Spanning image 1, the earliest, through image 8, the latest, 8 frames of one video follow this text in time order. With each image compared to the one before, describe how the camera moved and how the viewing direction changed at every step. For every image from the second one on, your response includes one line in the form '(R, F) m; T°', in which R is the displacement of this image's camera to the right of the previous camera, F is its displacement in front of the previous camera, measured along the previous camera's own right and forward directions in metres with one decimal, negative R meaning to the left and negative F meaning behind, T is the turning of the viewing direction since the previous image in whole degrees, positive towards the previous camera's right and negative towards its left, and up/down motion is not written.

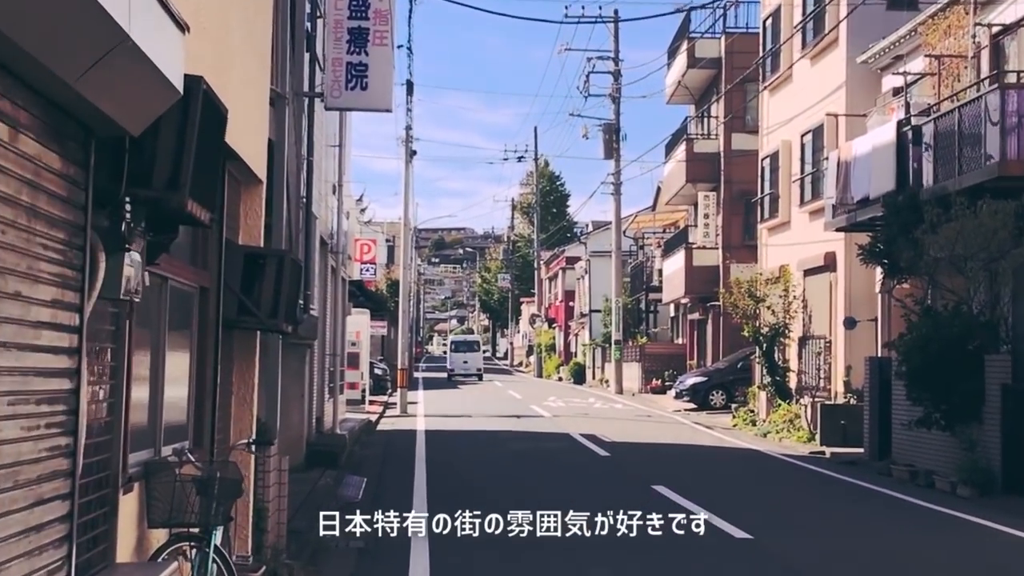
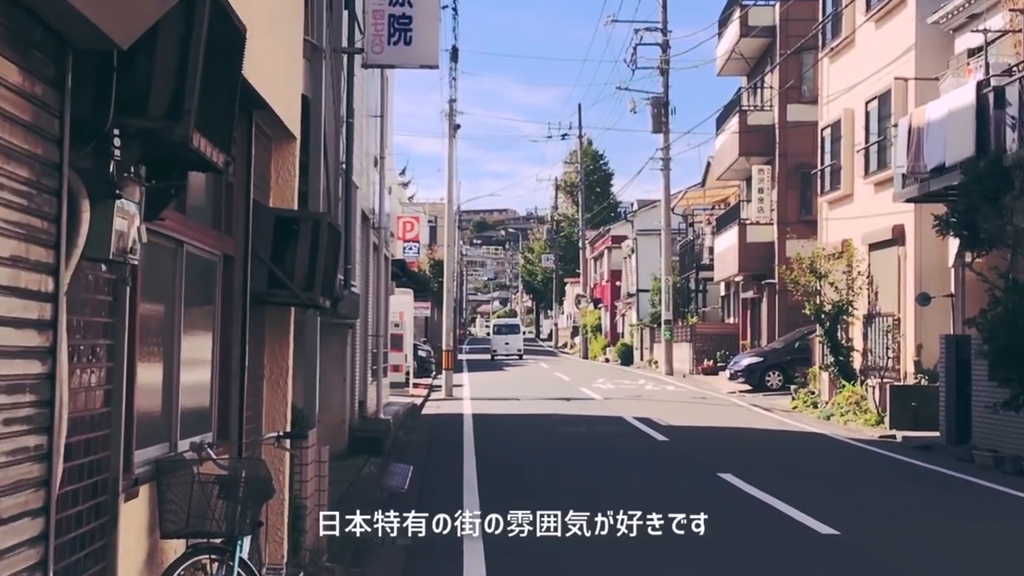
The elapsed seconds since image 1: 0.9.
(-0.1, +1.0) m; -2°
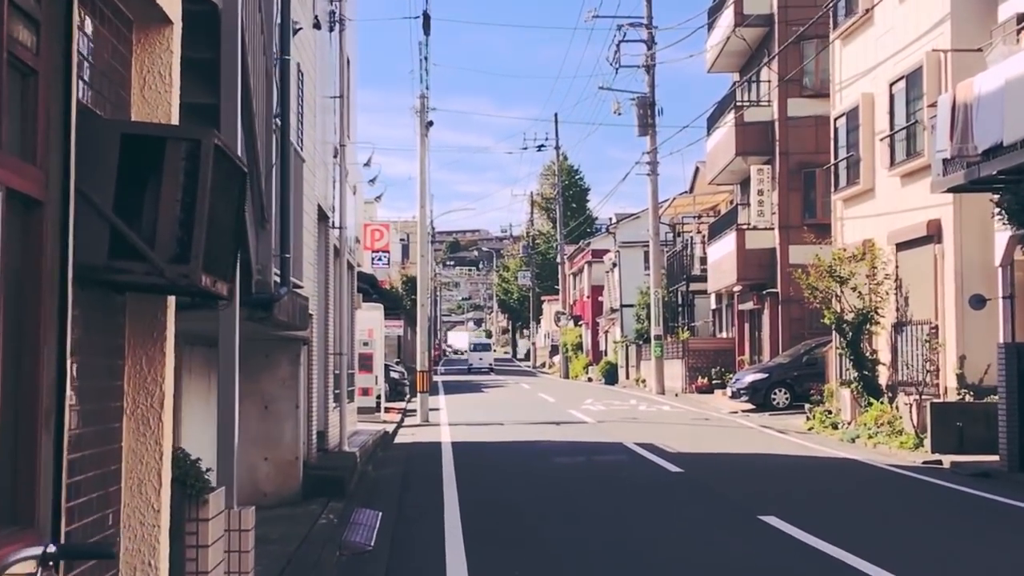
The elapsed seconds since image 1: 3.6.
(-0.1, +2.7) m; +1°
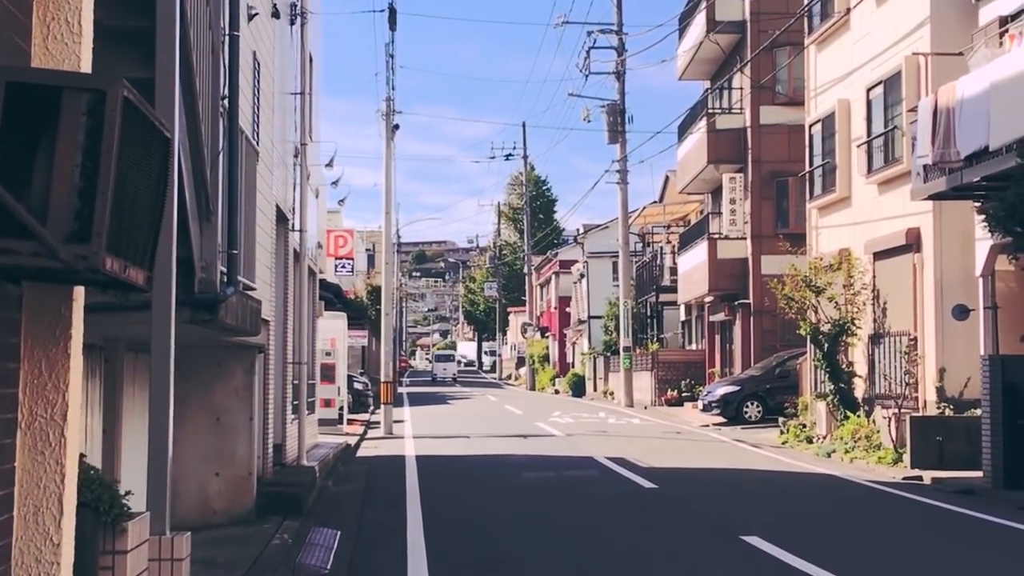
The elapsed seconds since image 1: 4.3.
(0.0, +0.6) m; +1°
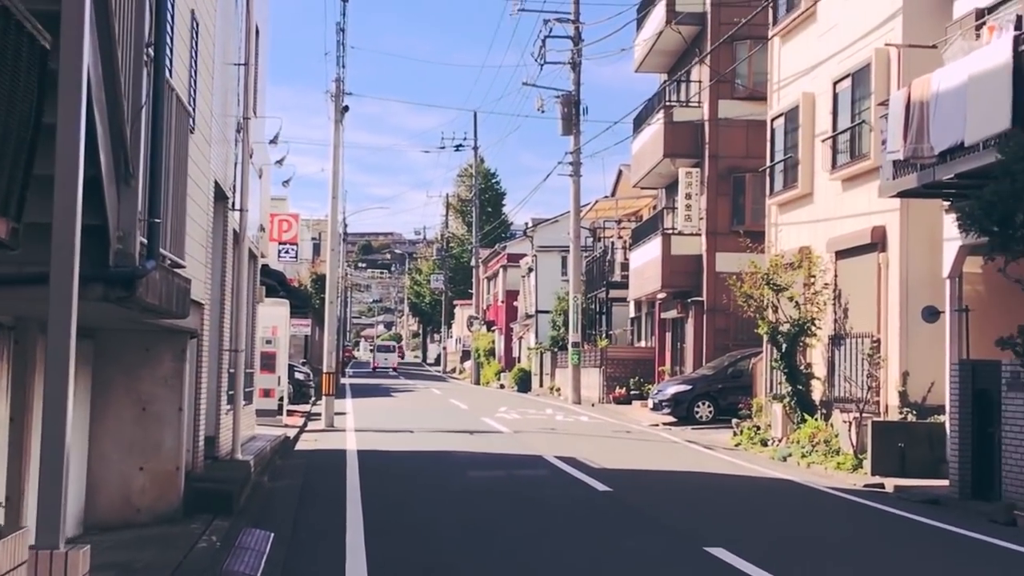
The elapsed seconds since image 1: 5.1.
(-0.1, +0.8) m; +2°
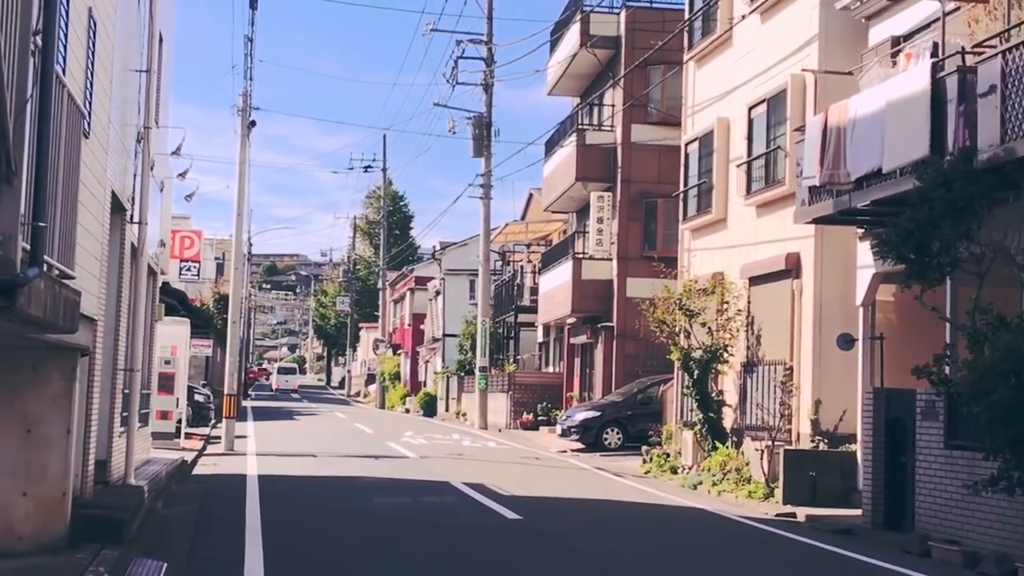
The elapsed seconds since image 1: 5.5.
(0.0, +0.4) m; +4°
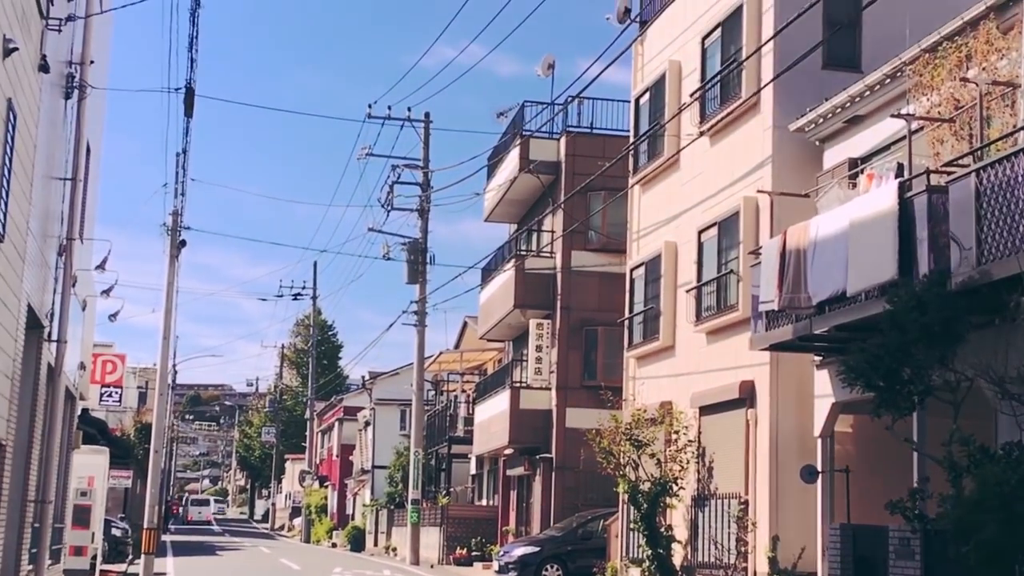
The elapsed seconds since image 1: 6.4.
(-0.2, +0.8) m; +3°
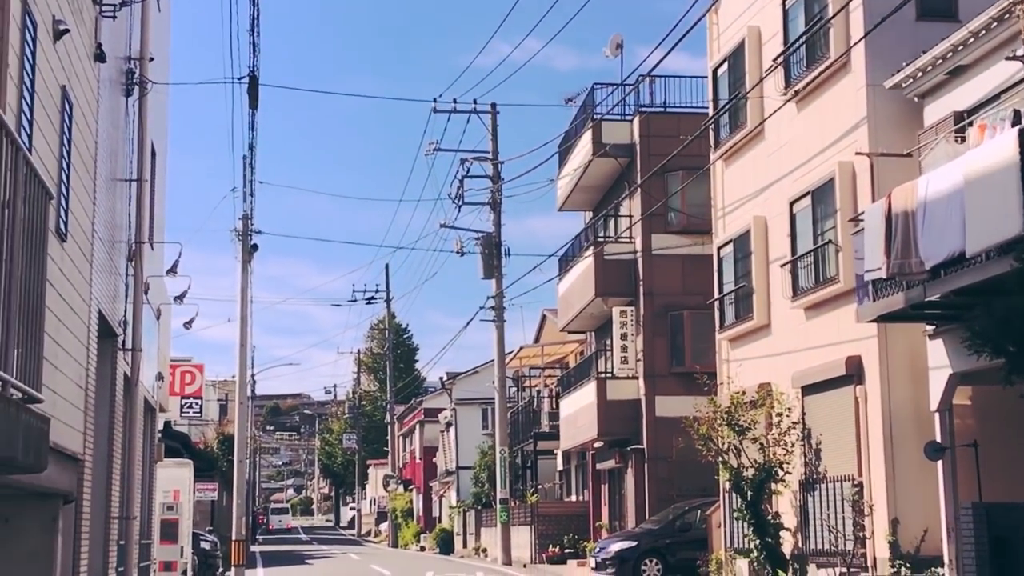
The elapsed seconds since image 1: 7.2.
(-0.2, +0.7) m; -3°
